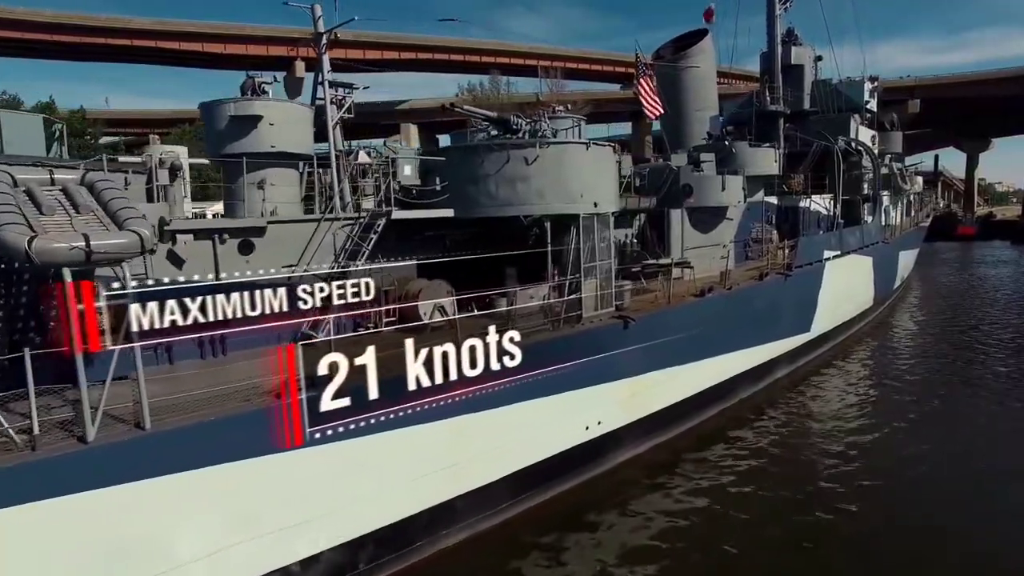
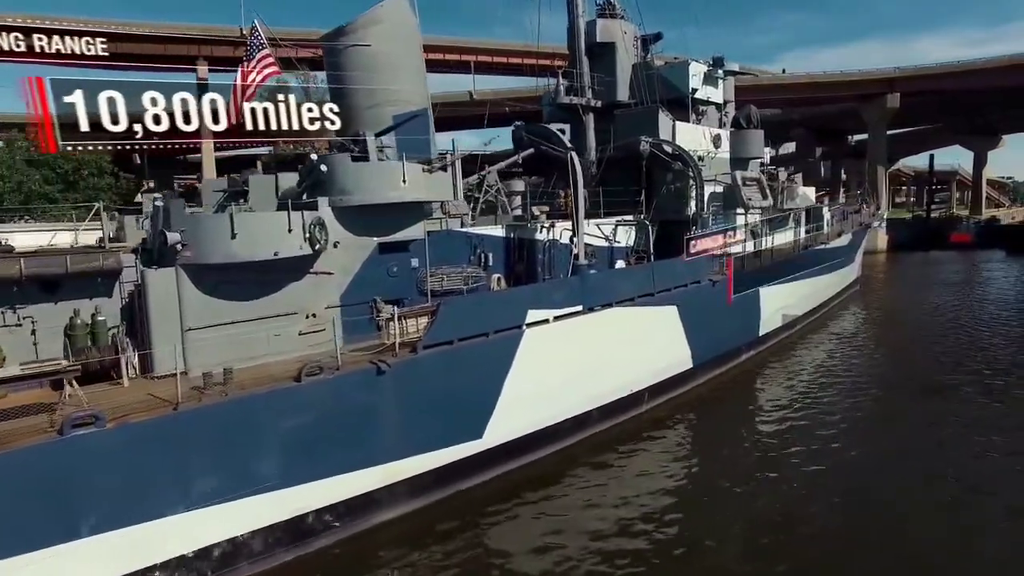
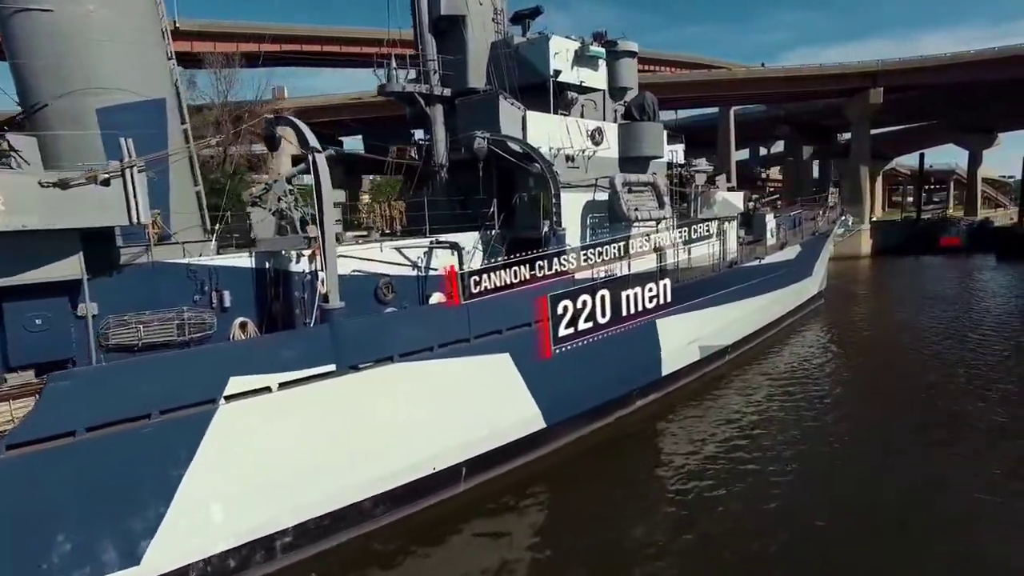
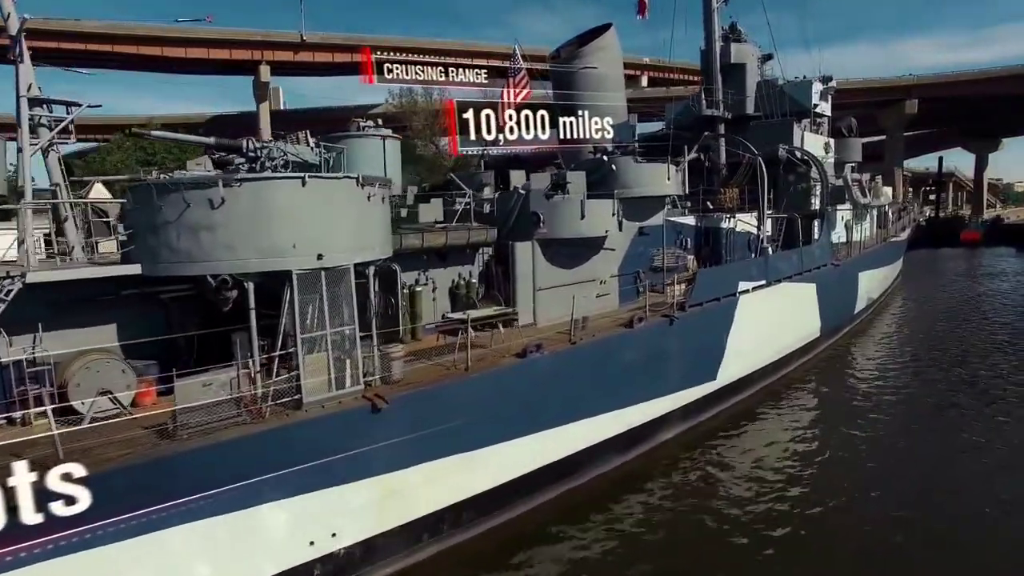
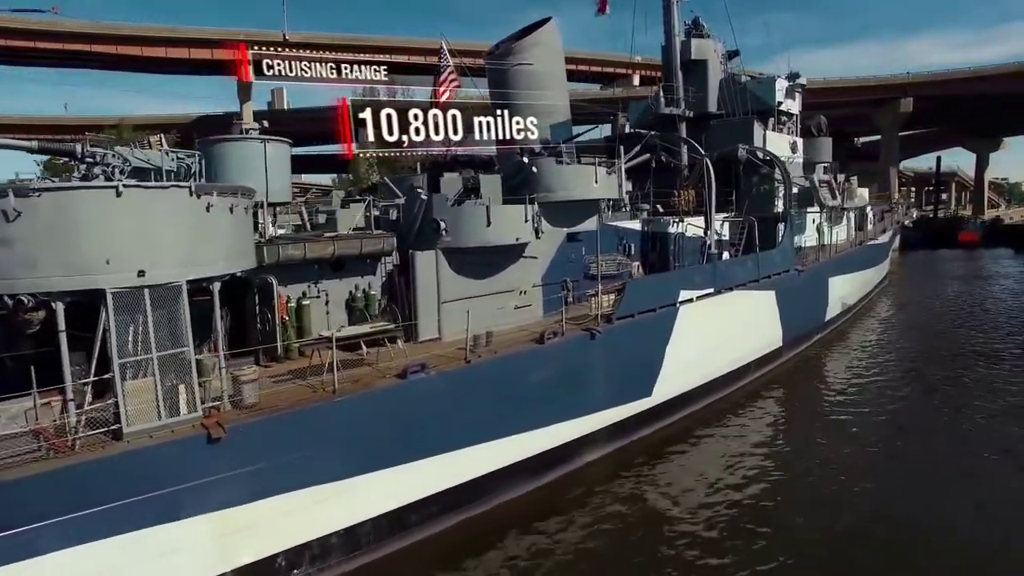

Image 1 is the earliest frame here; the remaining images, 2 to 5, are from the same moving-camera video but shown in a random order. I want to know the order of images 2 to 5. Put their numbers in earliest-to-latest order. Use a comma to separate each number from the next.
4, 5, 2, 3
